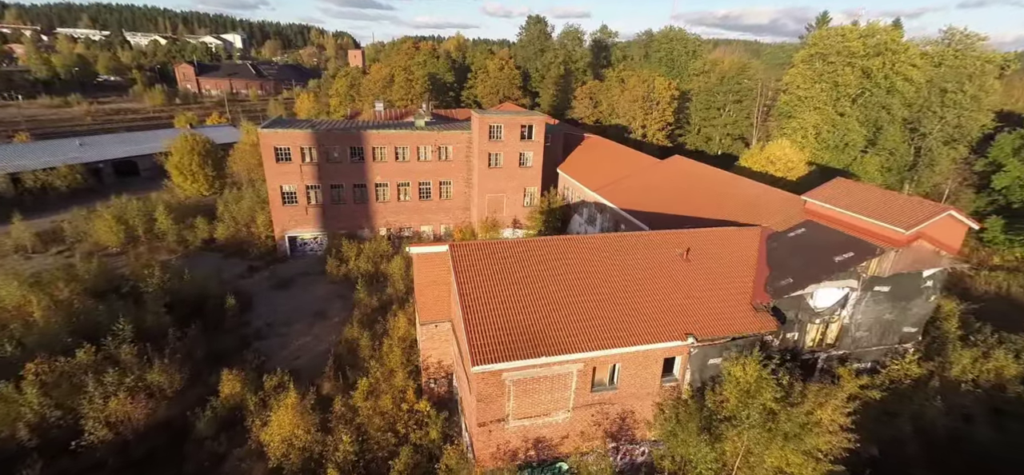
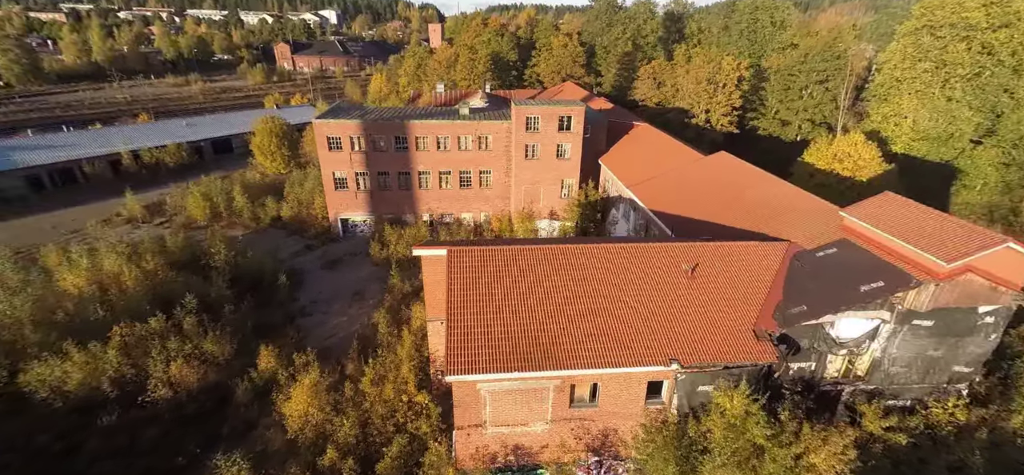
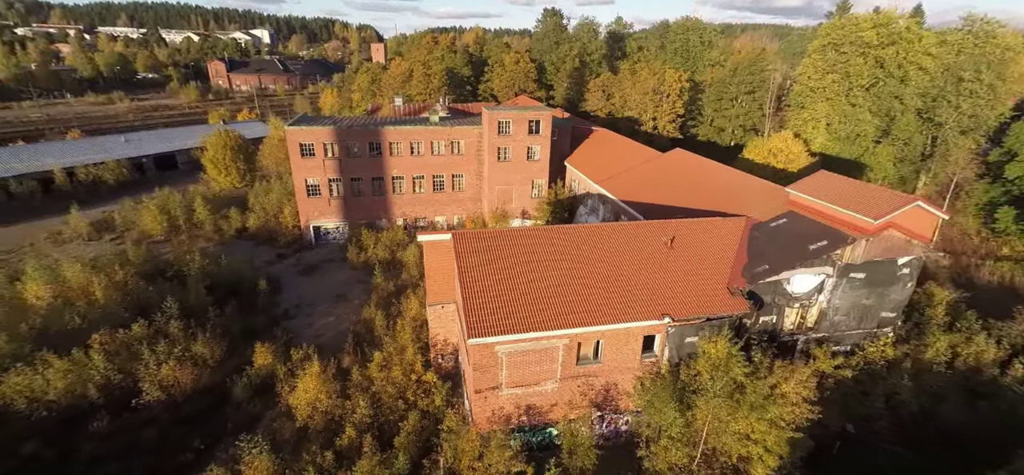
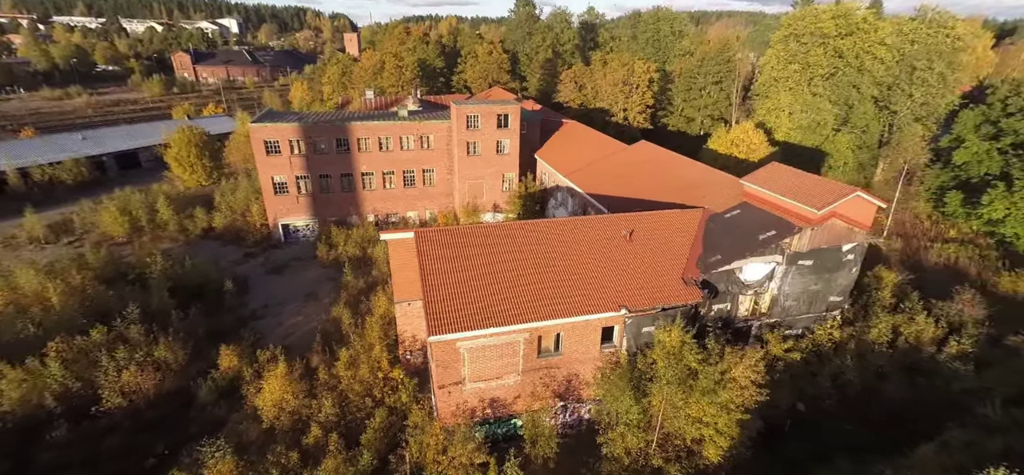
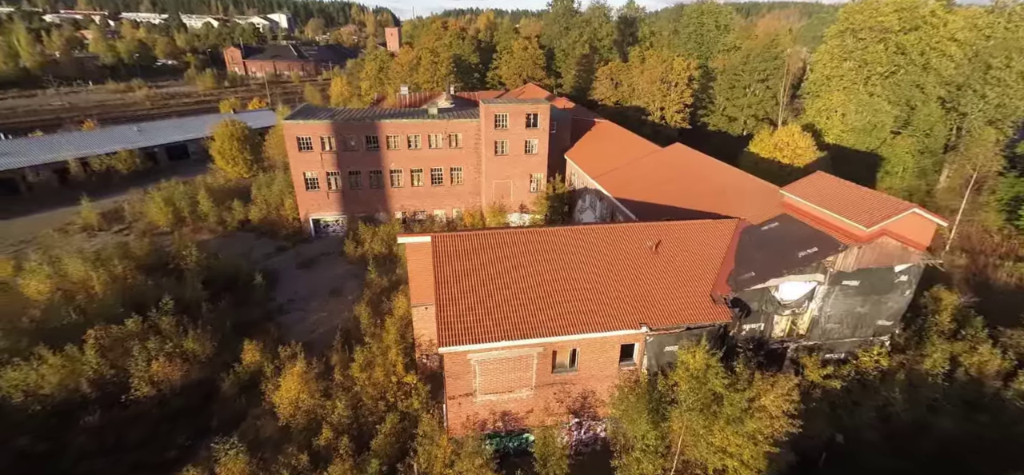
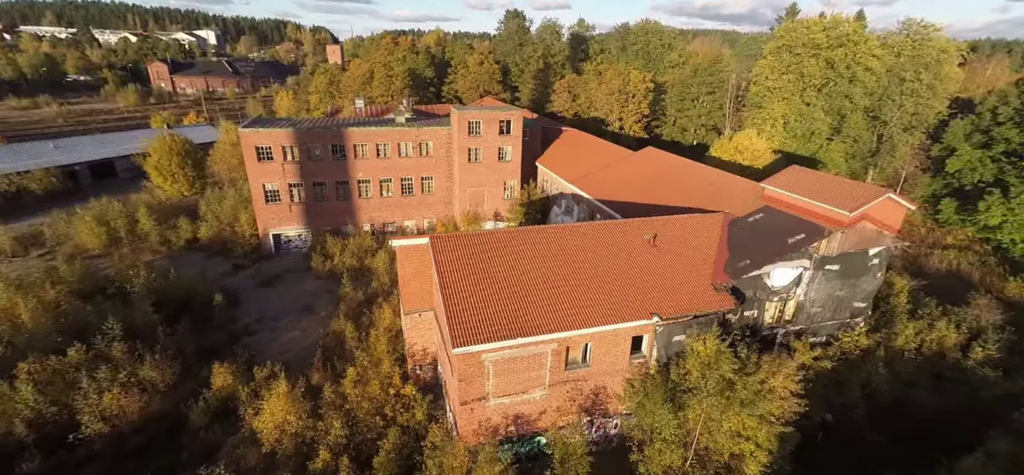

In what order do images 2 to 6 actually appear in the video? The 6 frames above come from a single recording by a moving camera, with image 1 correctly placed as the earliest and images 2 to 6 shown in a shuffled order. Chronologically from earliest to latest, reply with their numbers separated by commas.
6, 3, 4, 5, 2
